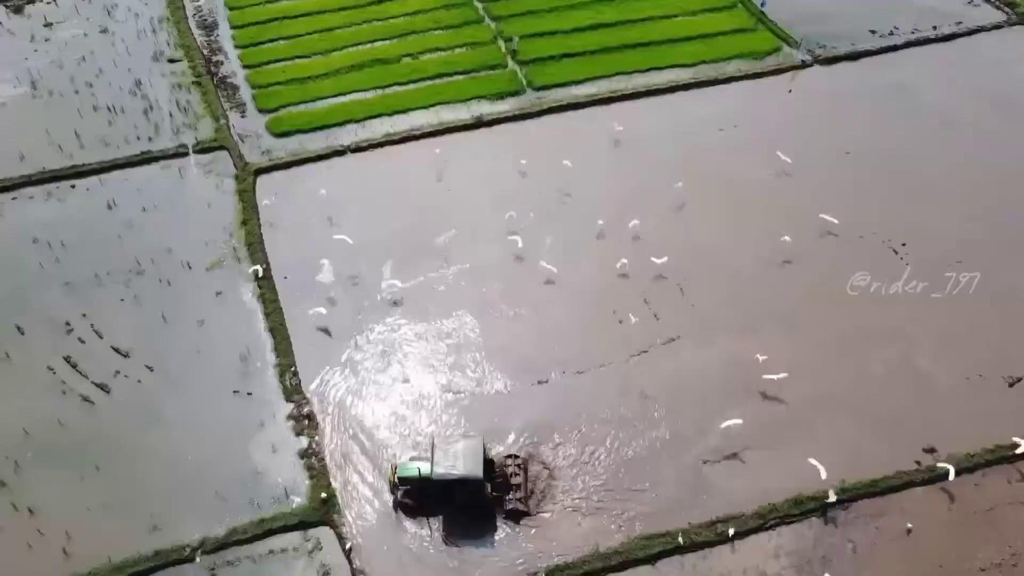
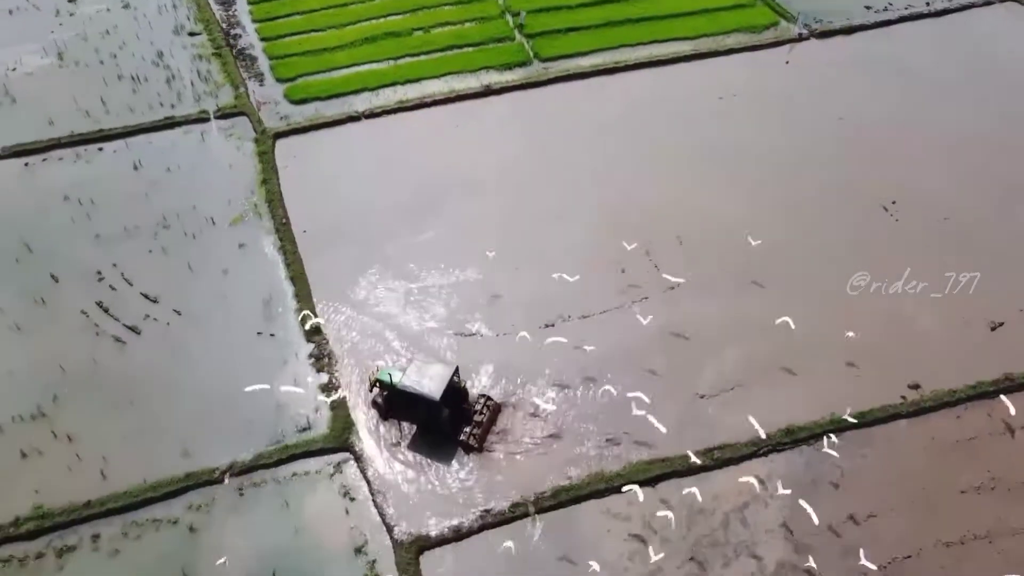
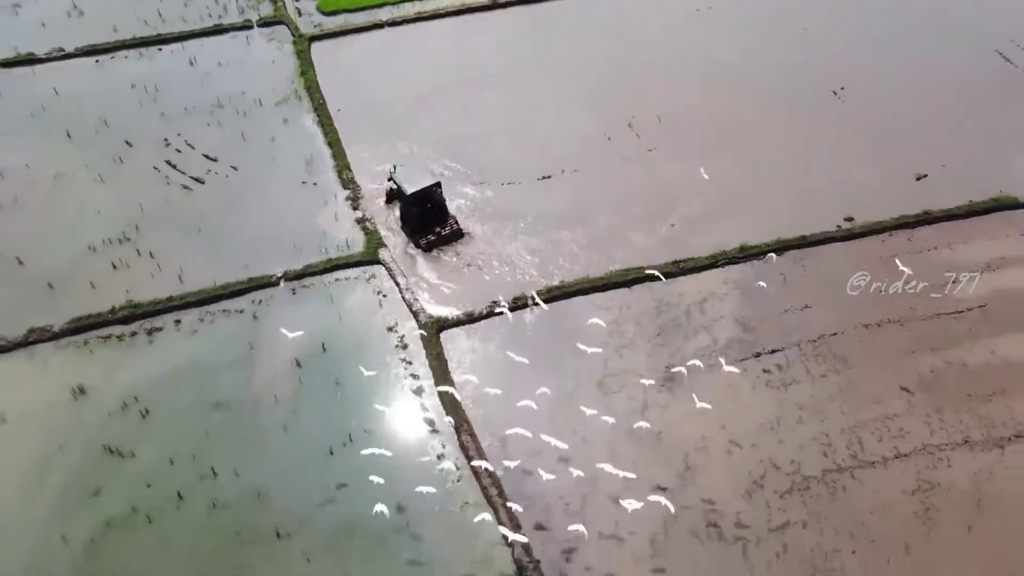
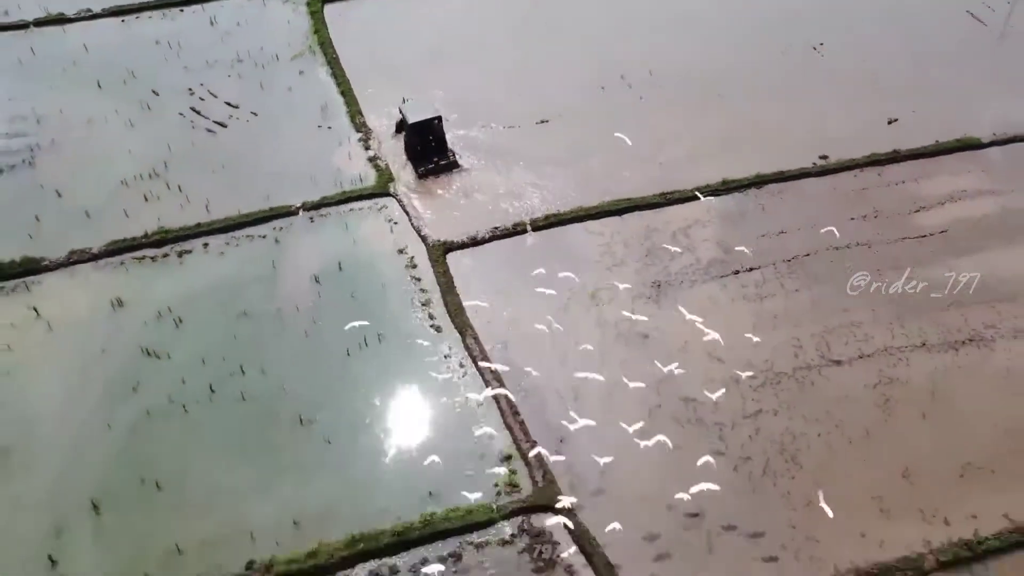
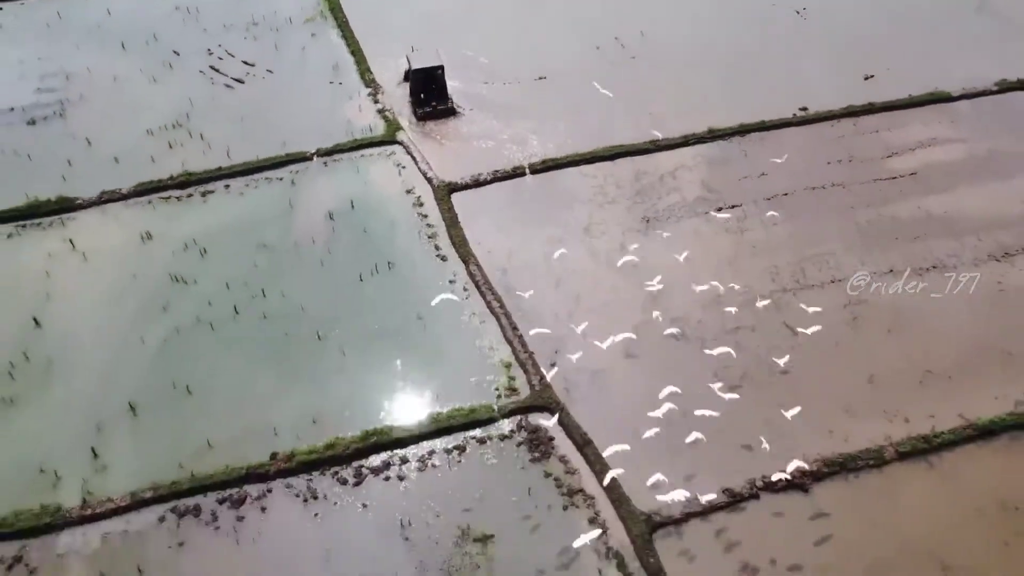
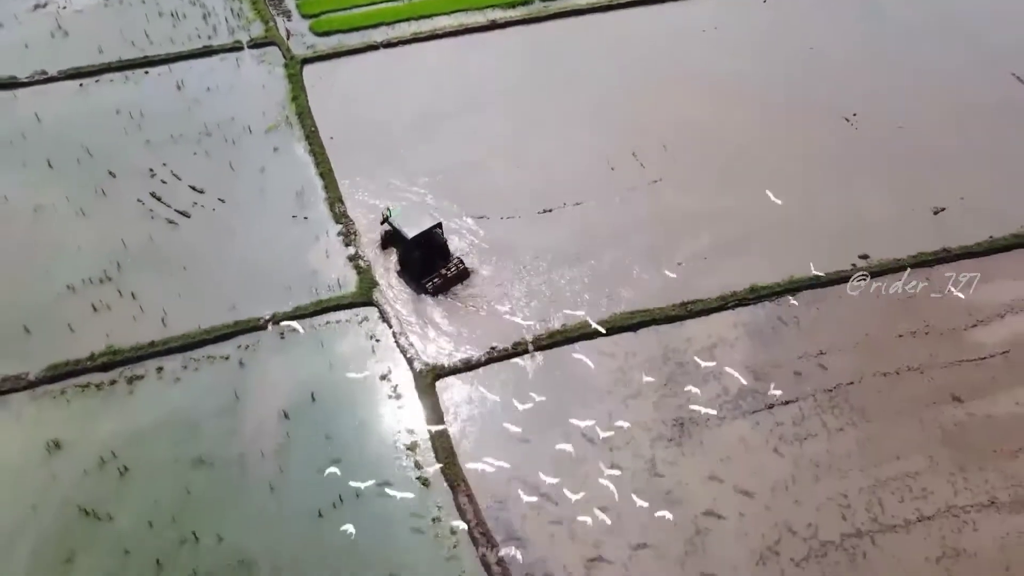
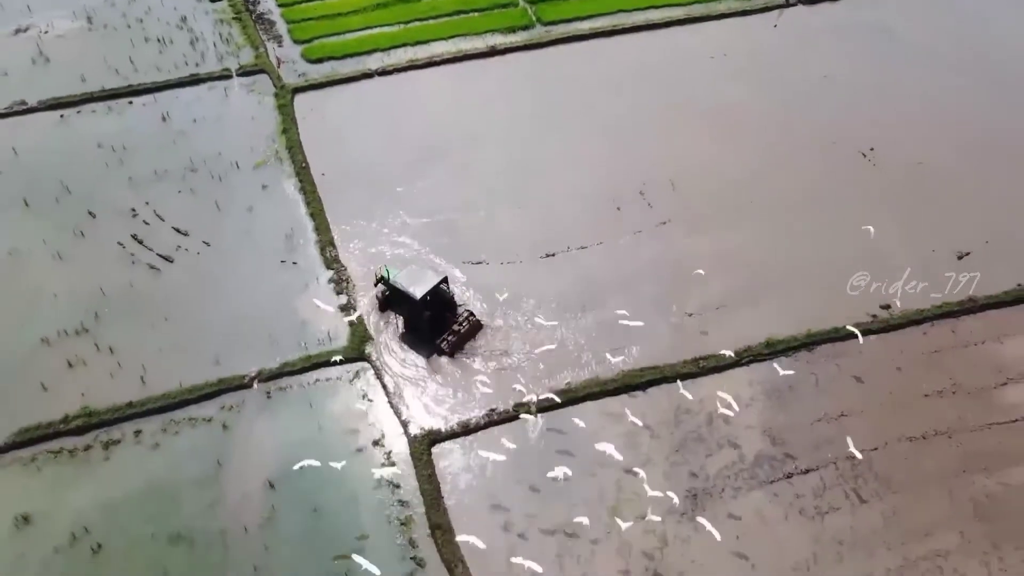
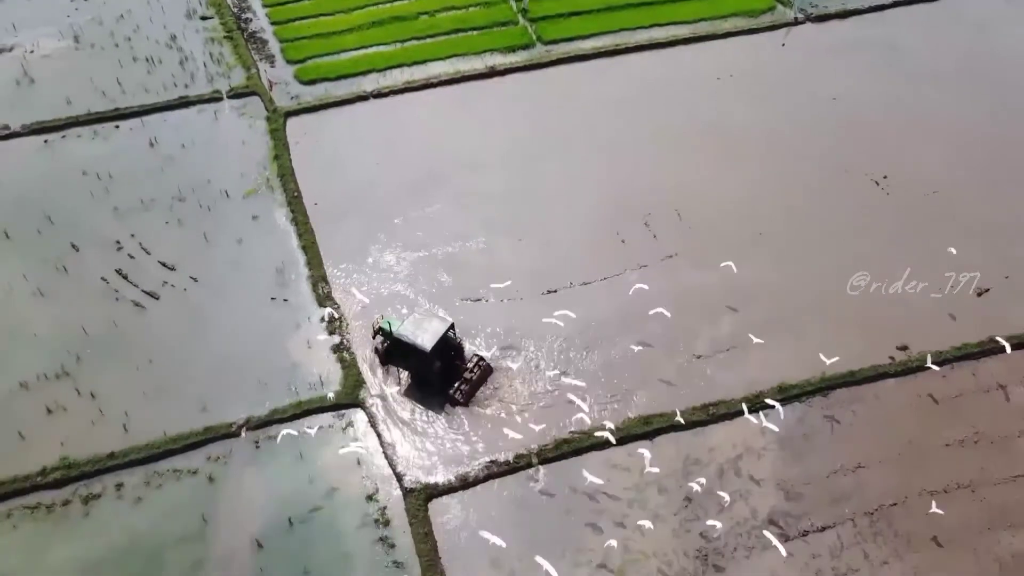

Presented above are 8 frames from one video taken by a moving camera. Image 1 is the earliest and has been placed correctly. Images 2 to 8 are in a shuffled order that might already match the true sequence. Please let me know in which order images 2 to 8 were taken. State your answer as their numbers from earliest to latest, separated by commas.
2, 8, 7, 6, 3, 4, 5
